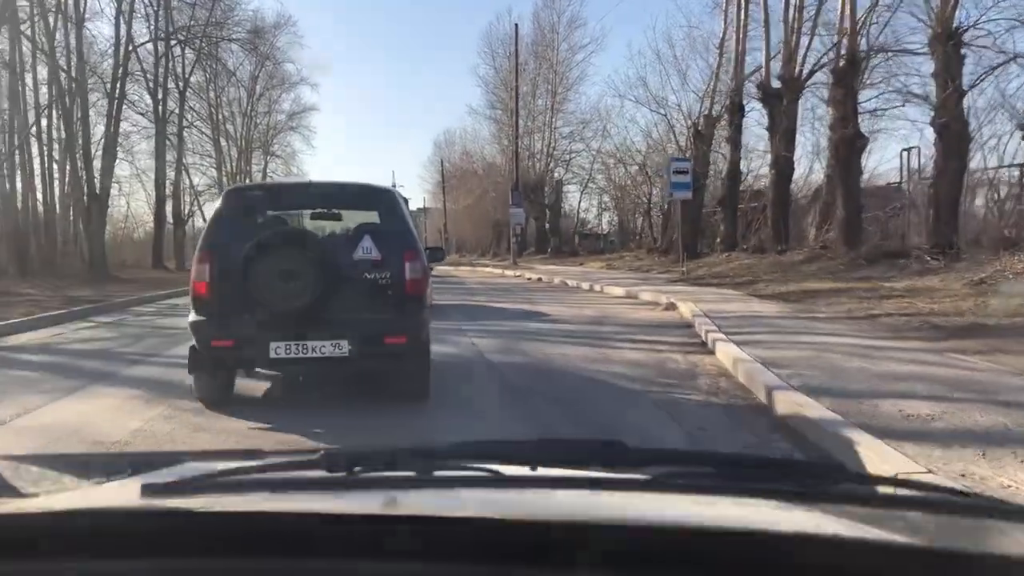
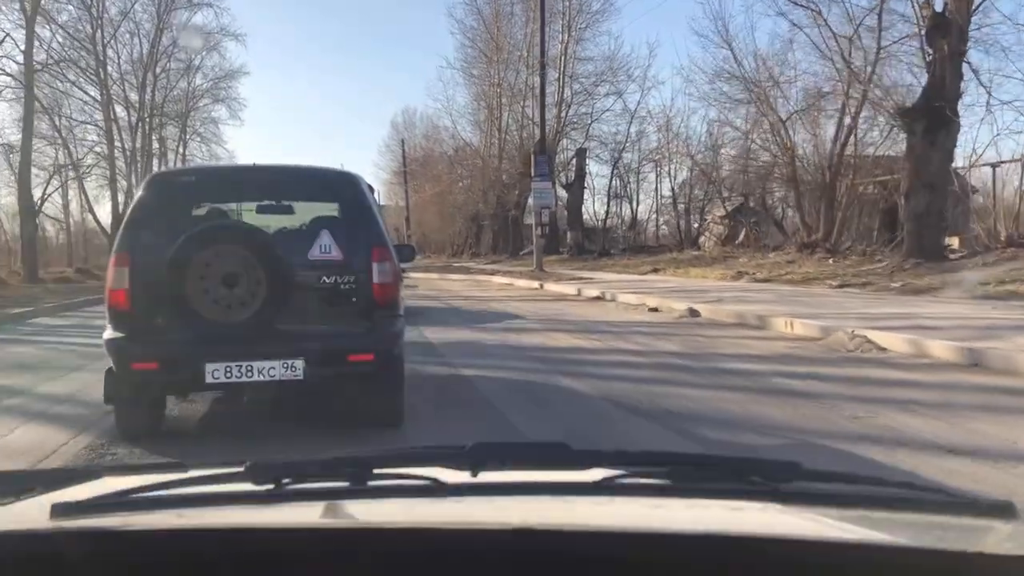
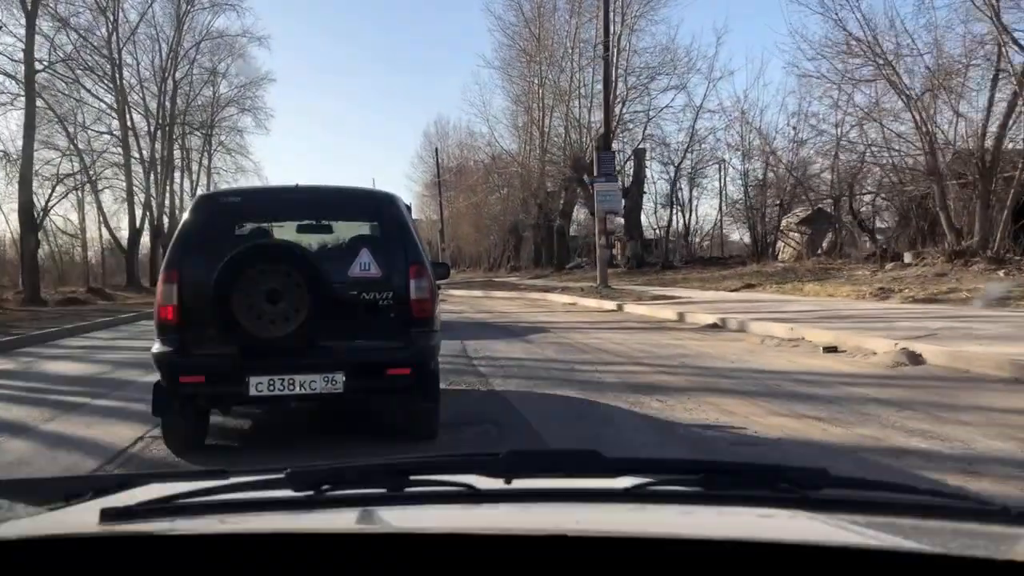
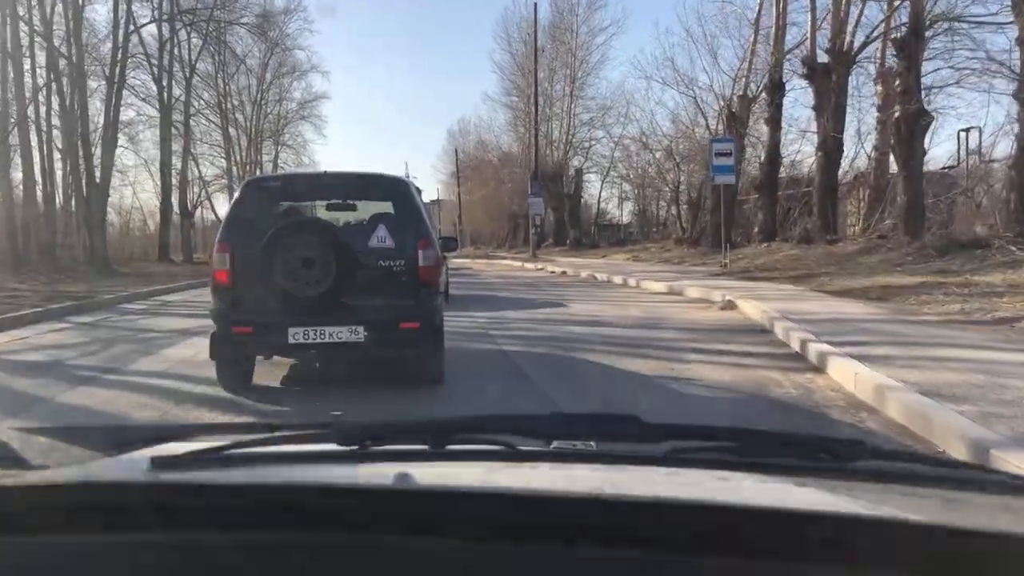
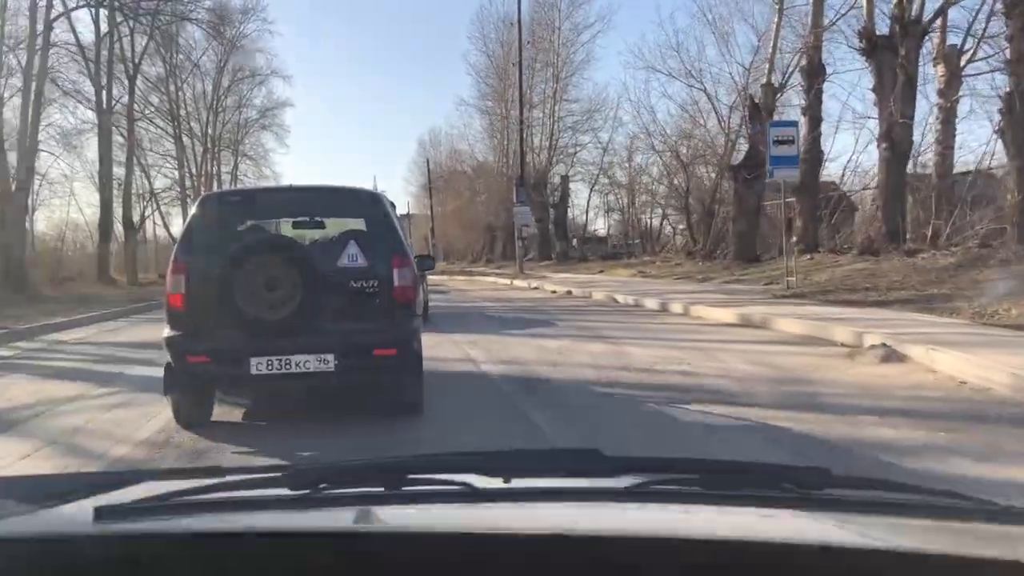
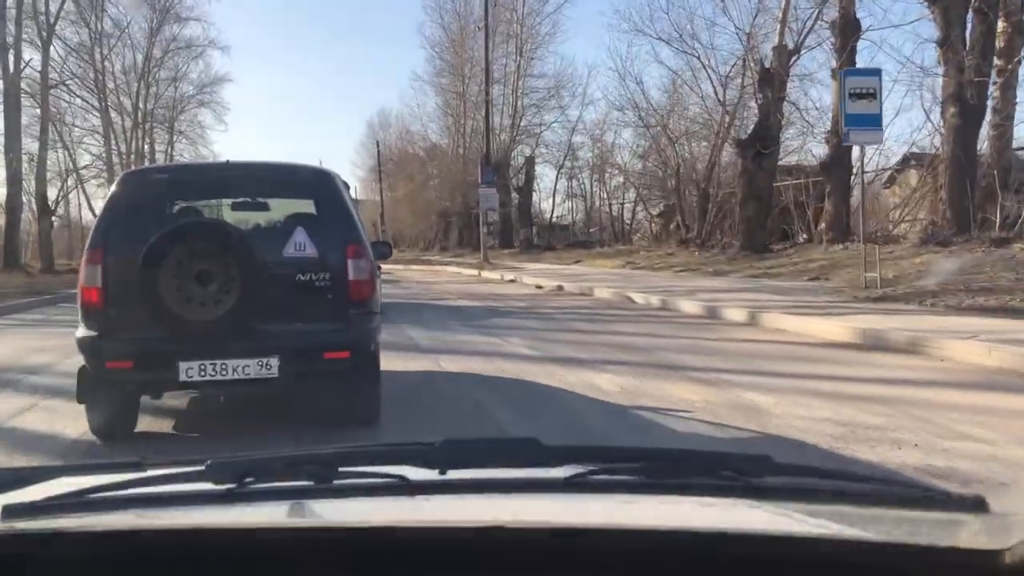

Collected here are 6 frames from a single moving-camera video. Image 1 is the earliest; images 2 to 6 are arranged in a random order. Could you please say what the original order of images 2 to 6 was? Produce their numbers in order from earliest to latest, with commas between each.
4, 5, 6, 2, 3
